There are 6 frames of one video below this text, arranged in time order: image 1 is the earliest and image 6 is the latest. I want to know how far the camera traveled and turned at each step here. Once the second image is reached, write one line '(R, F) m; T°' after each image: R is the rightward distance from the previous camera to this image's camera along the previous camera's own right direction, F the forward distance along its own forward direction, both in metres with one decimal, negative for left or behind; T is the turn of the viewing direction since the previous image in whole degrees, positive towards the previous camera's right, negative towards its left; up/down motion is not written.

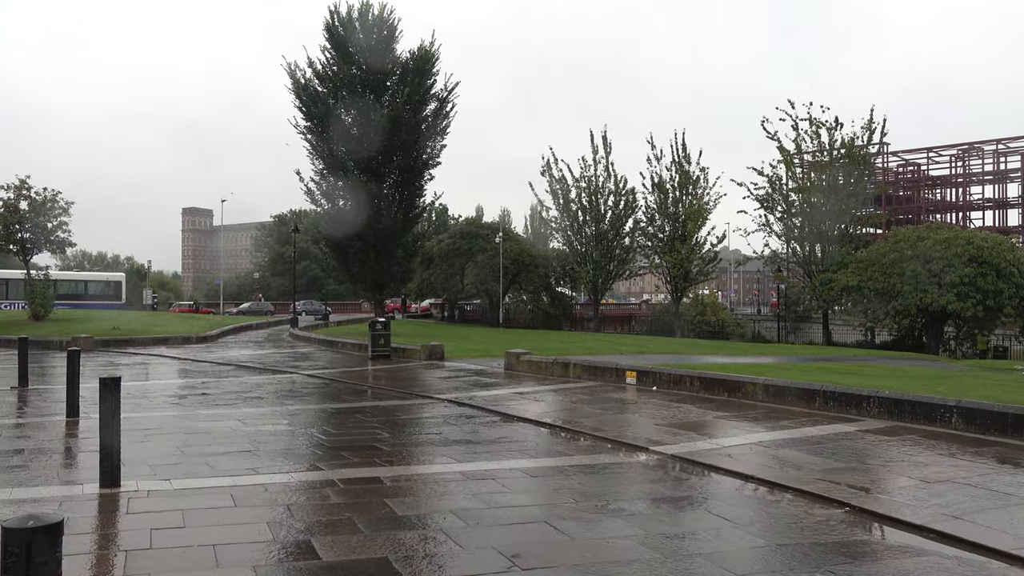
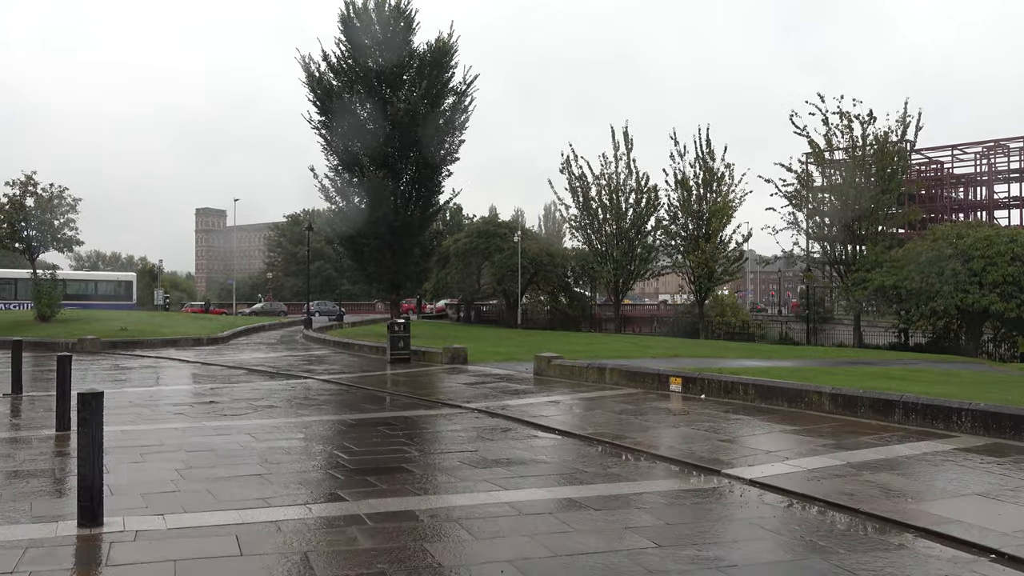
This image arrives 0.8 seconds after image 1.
(-0.4, +1.2) m; -1°
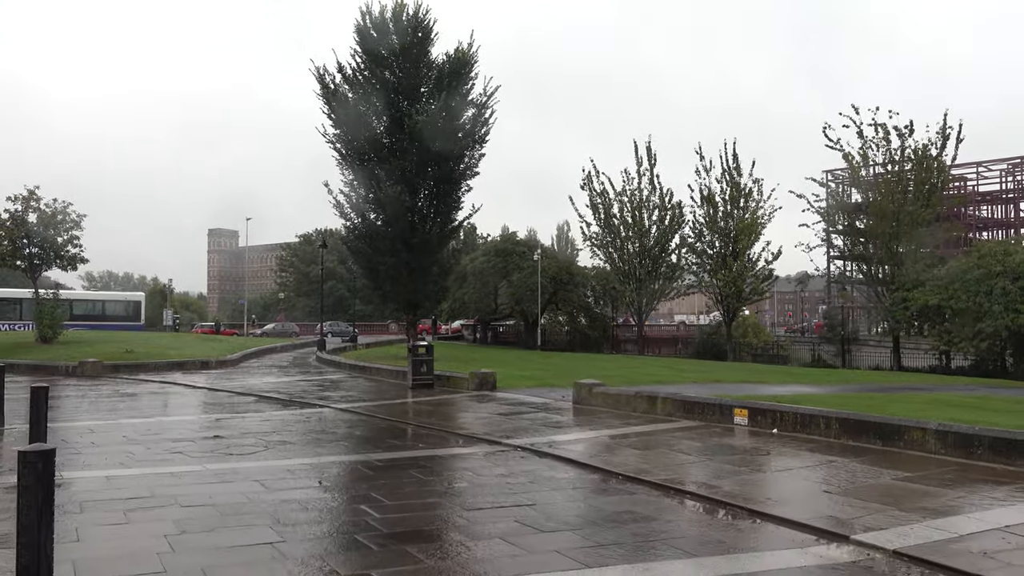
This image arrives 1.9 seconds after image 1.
(-0.5, +1.6) m; -1°
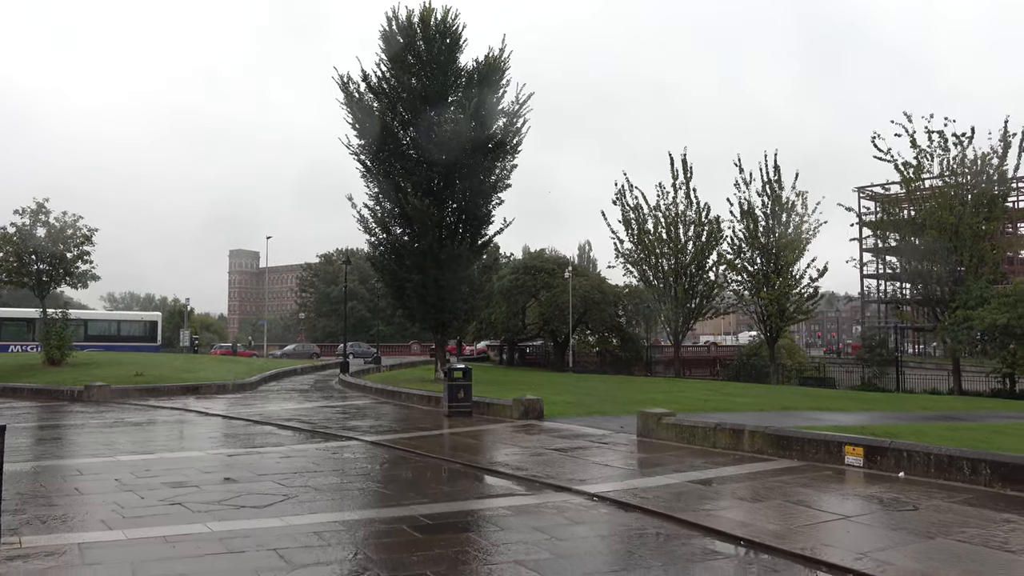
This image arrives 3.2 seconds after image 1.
(-0.6, +2.0) m; -1°
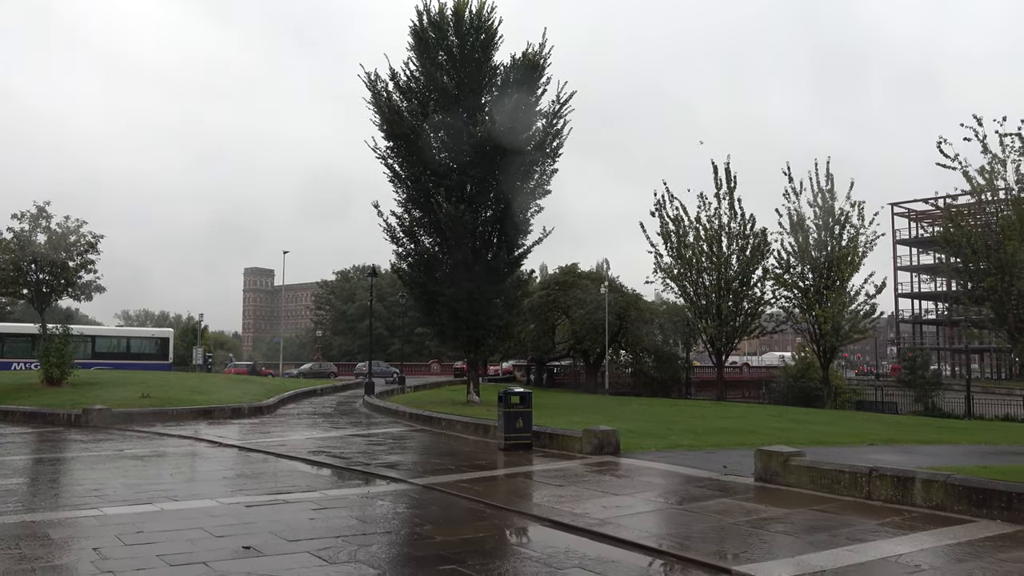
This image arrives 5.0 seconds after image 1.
(-0.9, +2.6) m; -1°
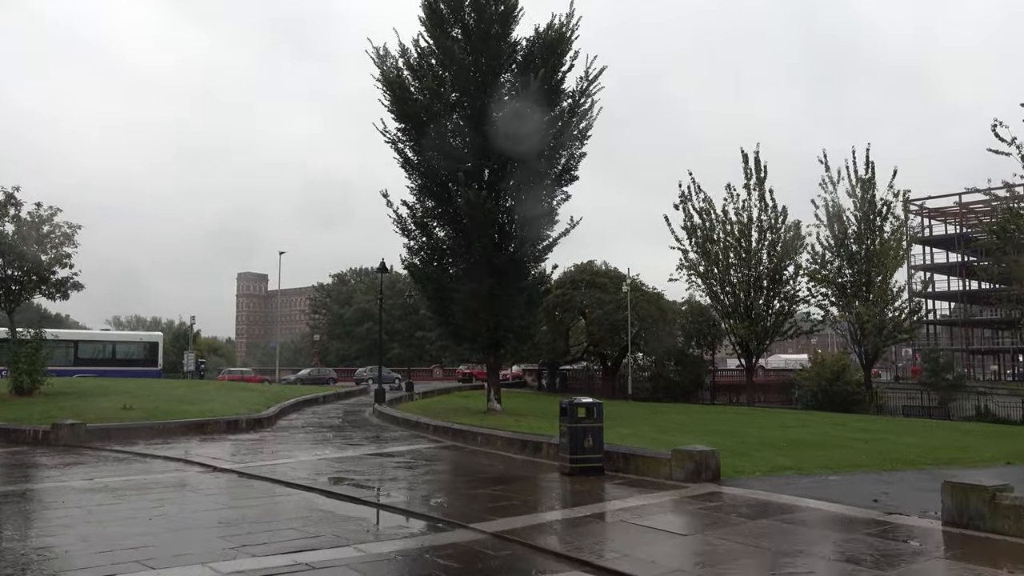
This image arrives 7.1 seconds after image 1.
(-1.0, +2.9) m; 0°
